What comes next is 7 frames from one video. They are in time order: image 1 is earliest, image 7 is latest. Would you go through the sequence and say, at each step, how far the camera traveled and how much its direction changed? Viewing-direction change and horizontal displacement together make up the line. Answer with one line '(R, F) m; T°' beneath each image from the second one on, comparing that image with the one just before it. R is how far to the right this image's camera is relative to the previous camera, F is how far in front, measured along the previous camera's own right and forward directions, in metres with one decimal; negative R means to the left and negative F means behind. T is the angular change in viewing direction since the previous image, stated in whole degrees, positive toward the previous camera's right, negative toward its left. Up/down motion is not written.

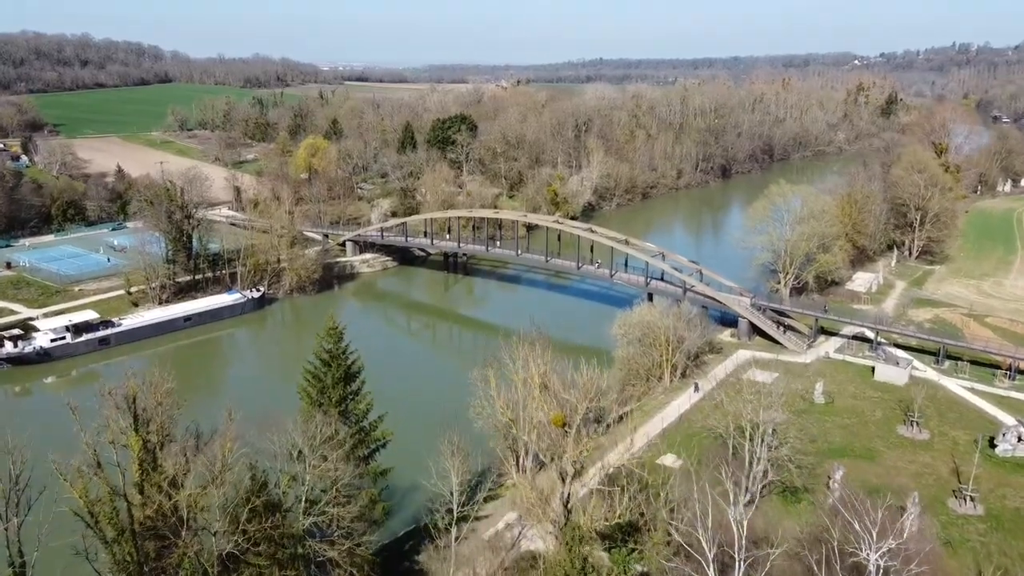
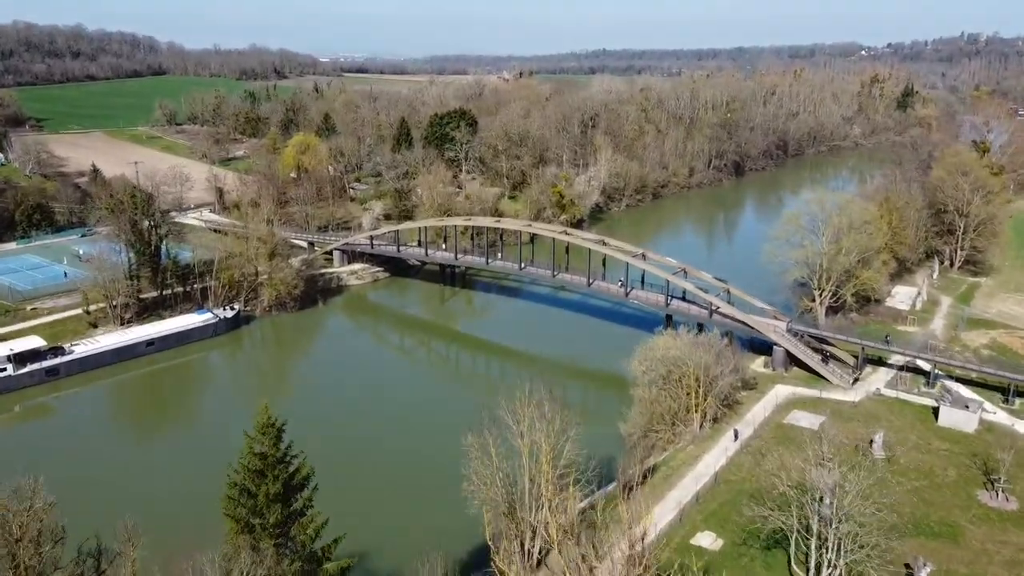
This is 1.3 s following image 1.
(0.0, +3.6) m; 0°
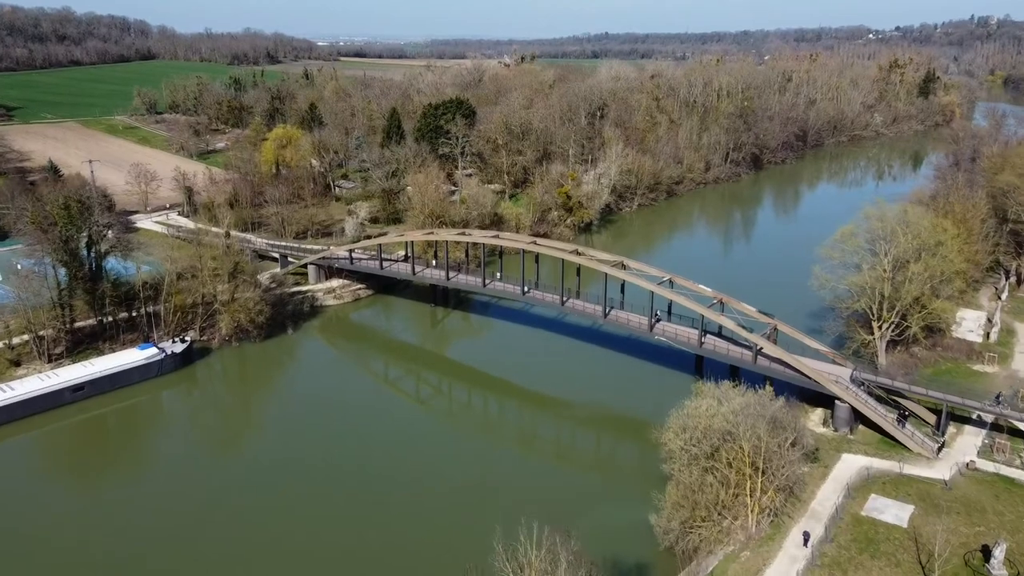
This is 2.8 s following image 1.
(0.0, +4.9) m; 0°
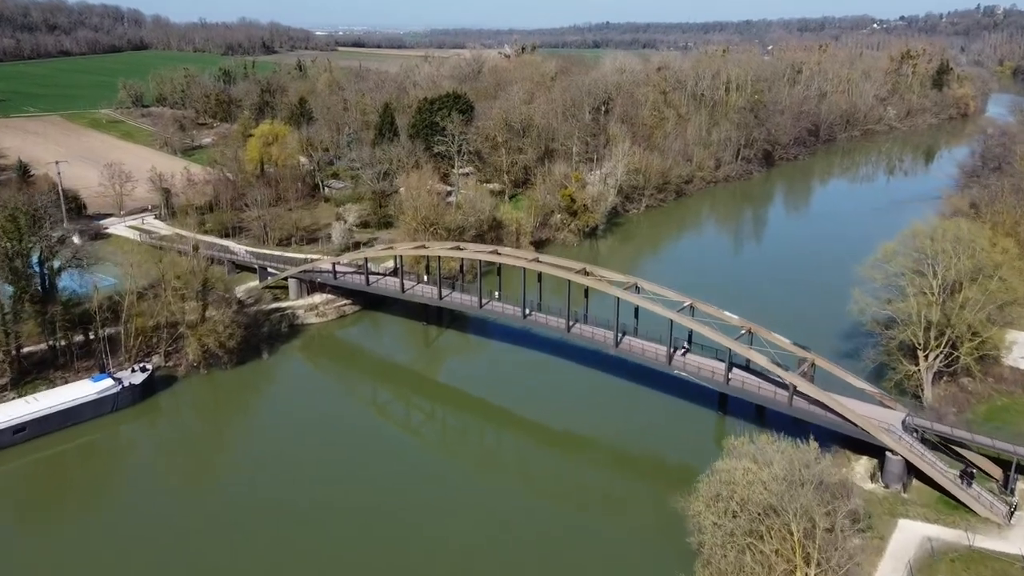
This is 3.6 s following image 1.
(0.0, +2.9) m; 0°
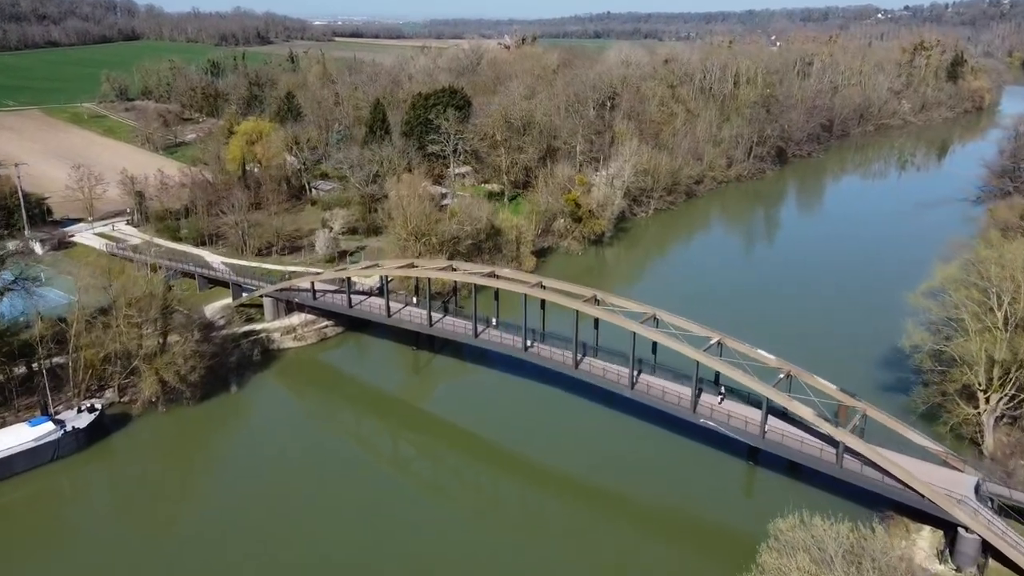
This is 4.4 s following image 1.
(0.0, +3.0) m; 0°
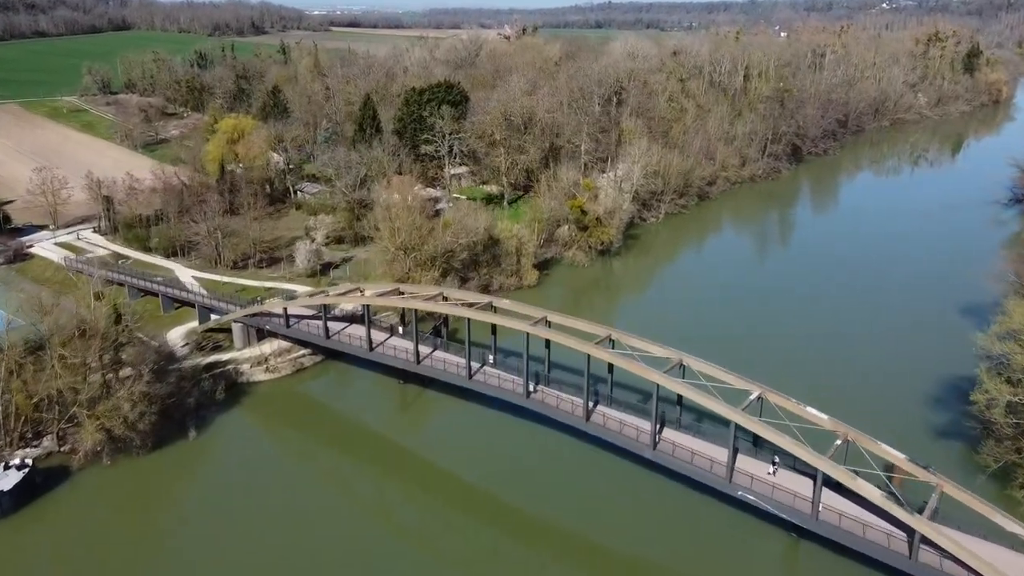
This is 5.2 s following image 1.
(0.0, +3.1) m; 0°
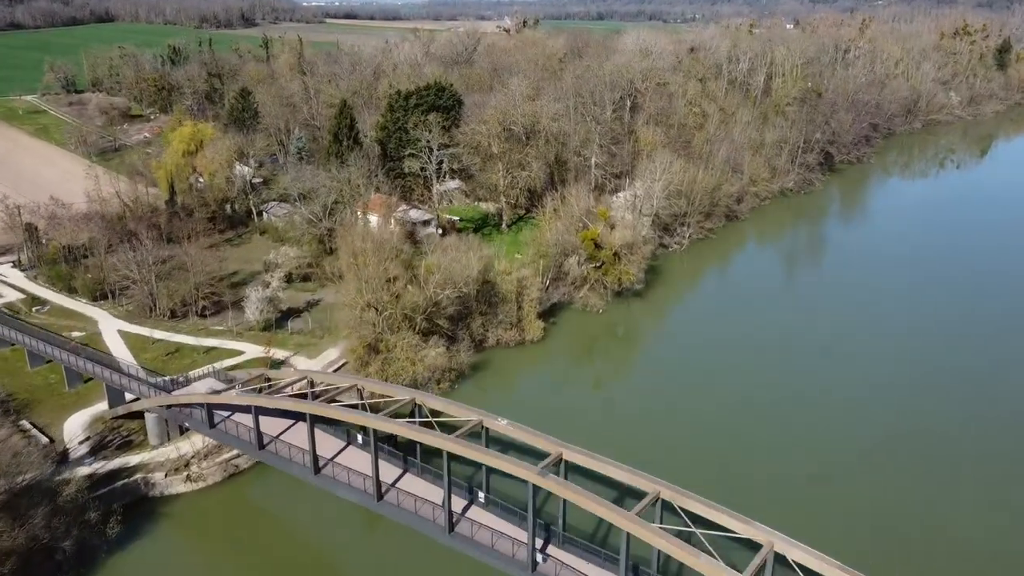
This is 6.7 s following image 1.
(0.0, +5.8) m; 0°
